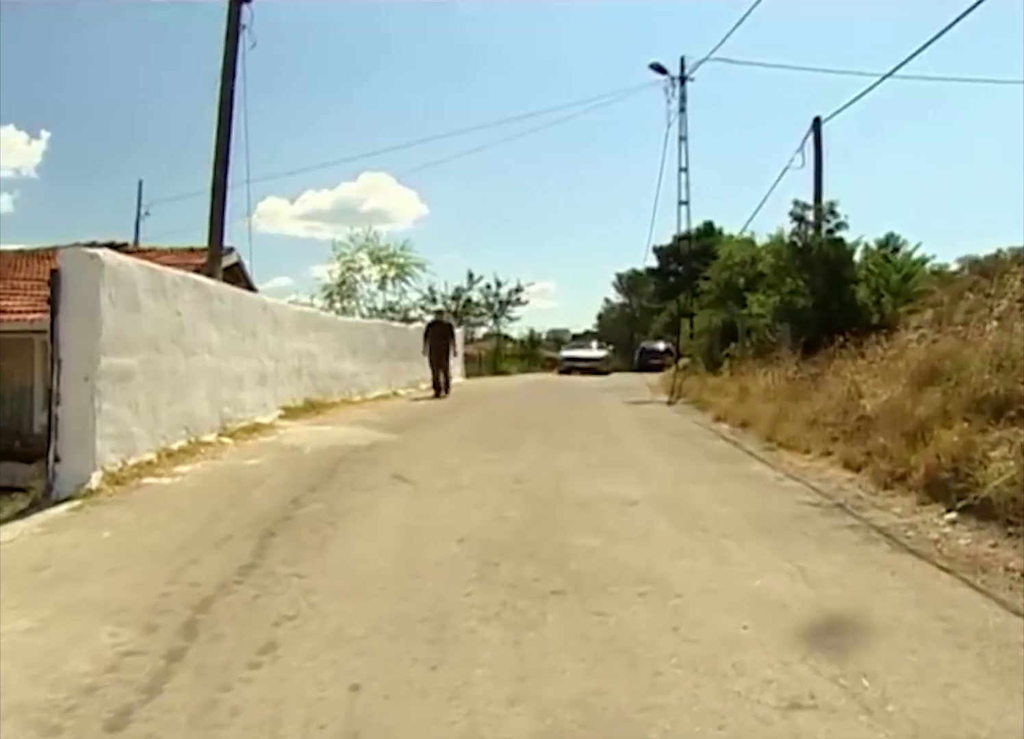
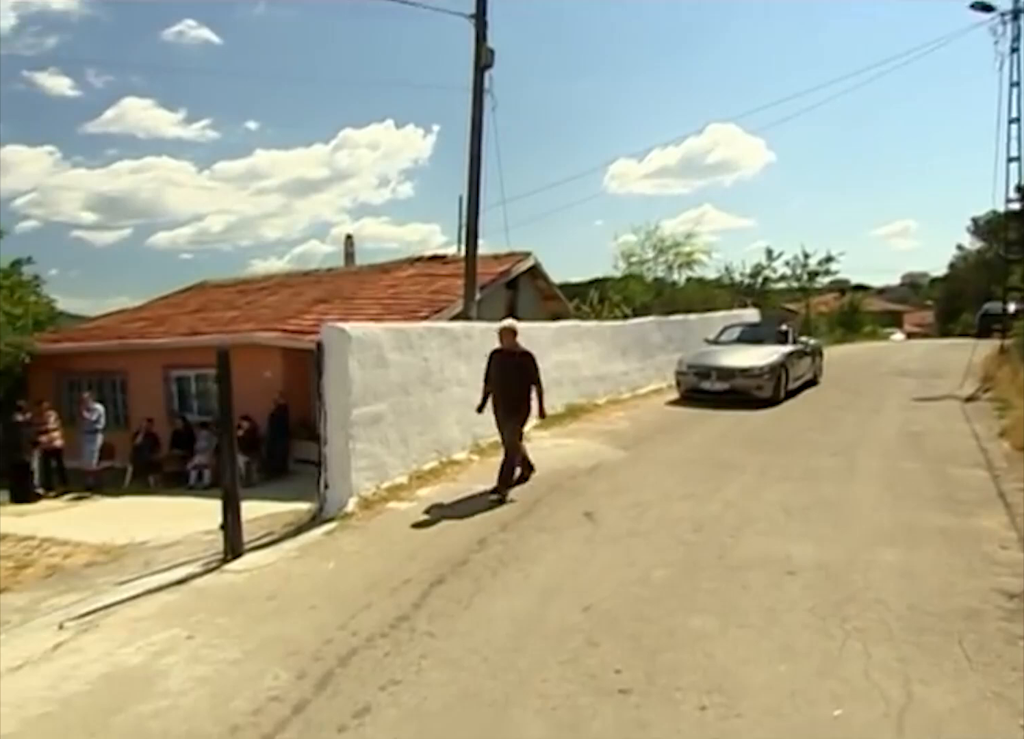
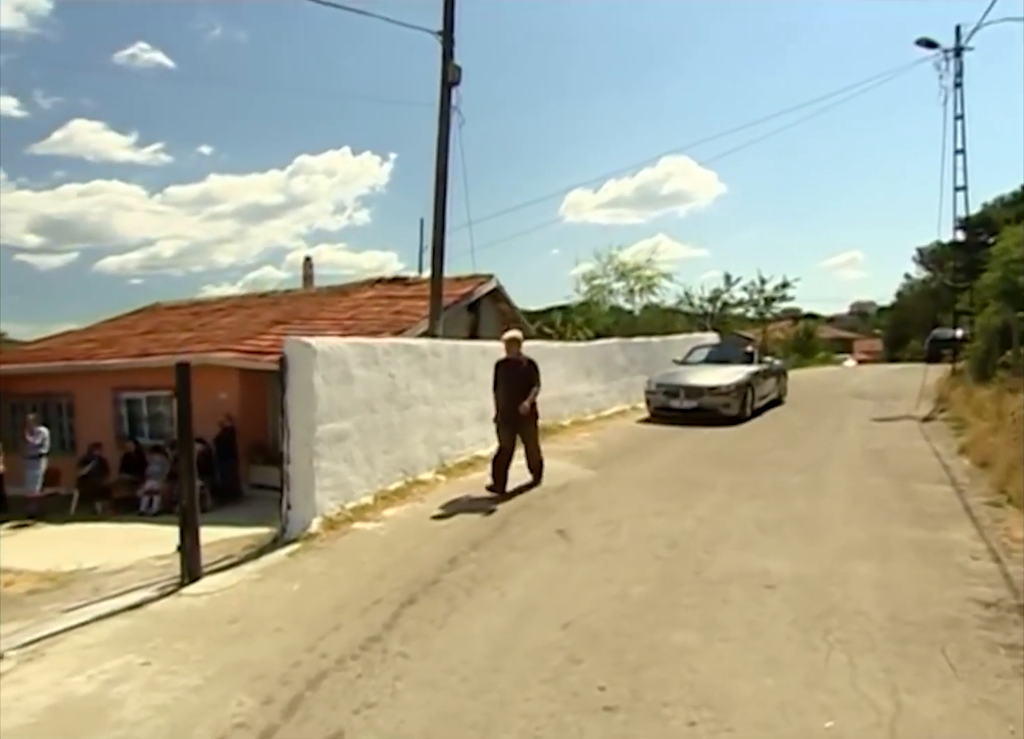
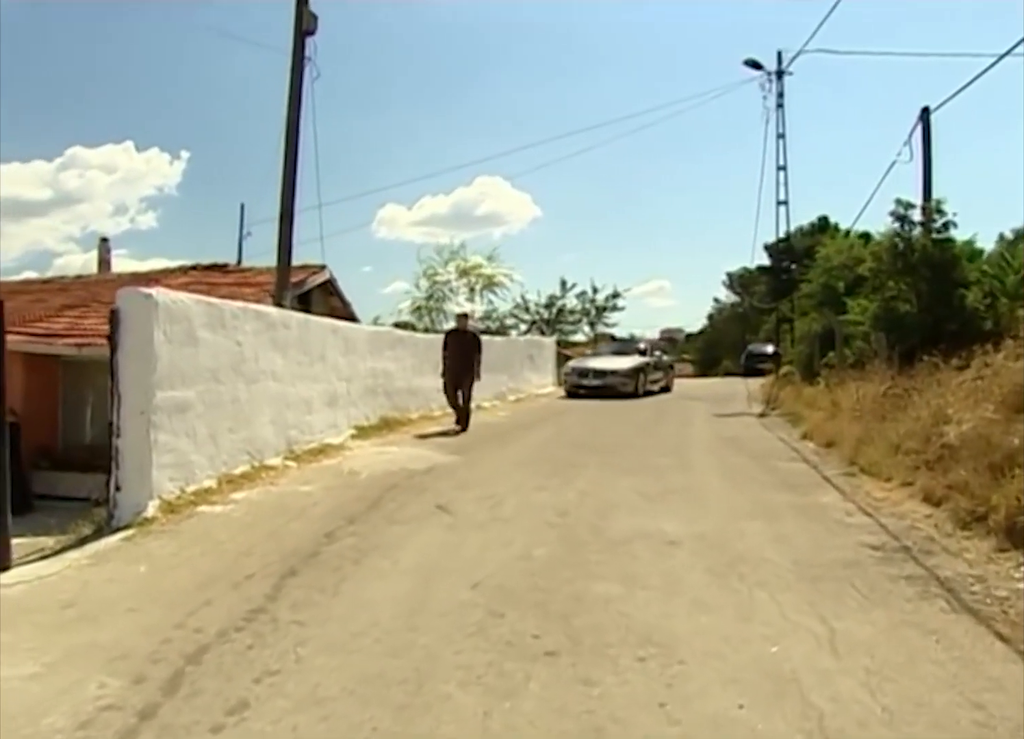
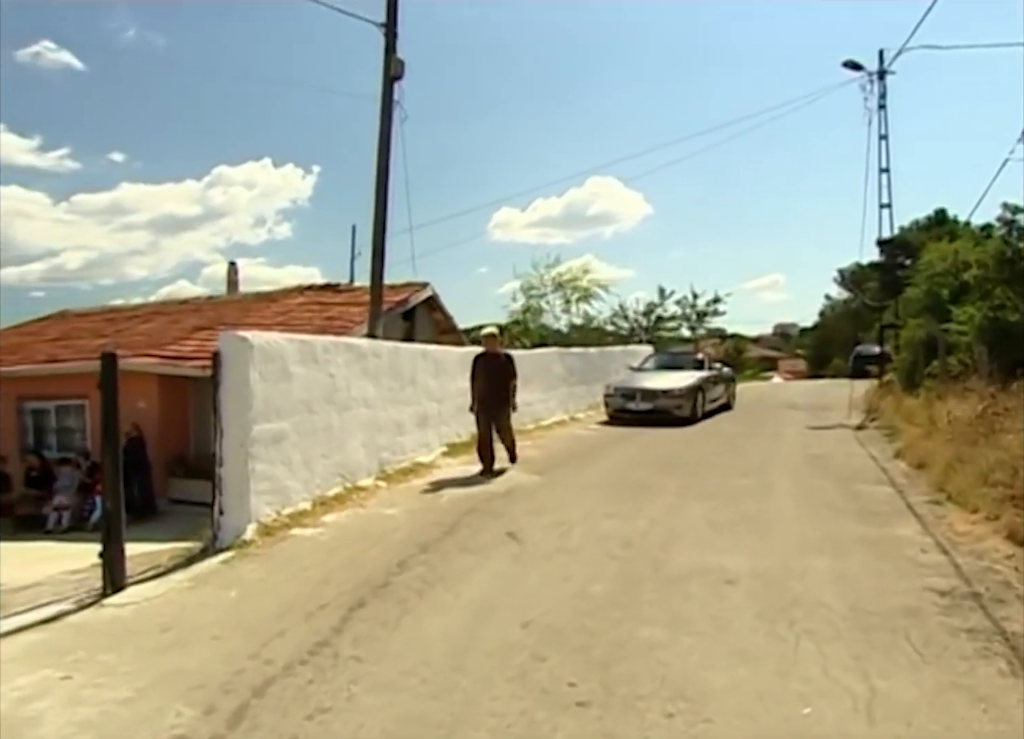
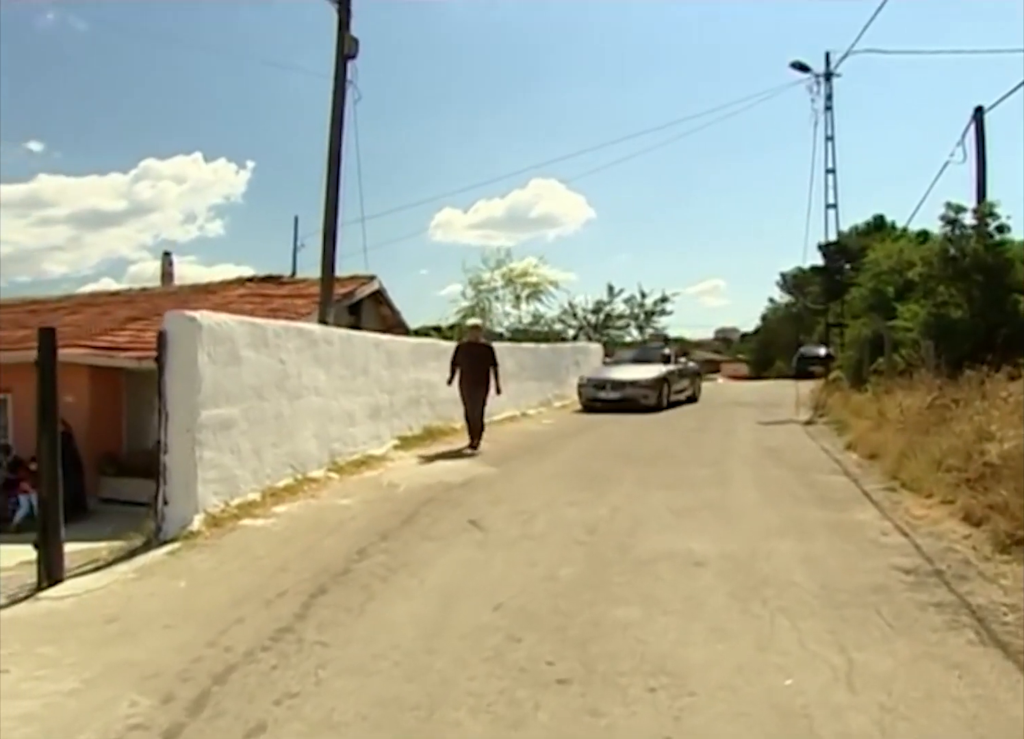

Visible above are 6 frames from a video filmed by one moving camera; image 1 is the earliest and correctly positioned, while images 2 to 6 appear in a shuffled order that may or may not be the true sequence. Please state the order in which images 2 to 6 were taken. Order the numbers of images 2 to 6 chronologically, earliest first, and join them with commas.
4, 6, 5, 3, 2
